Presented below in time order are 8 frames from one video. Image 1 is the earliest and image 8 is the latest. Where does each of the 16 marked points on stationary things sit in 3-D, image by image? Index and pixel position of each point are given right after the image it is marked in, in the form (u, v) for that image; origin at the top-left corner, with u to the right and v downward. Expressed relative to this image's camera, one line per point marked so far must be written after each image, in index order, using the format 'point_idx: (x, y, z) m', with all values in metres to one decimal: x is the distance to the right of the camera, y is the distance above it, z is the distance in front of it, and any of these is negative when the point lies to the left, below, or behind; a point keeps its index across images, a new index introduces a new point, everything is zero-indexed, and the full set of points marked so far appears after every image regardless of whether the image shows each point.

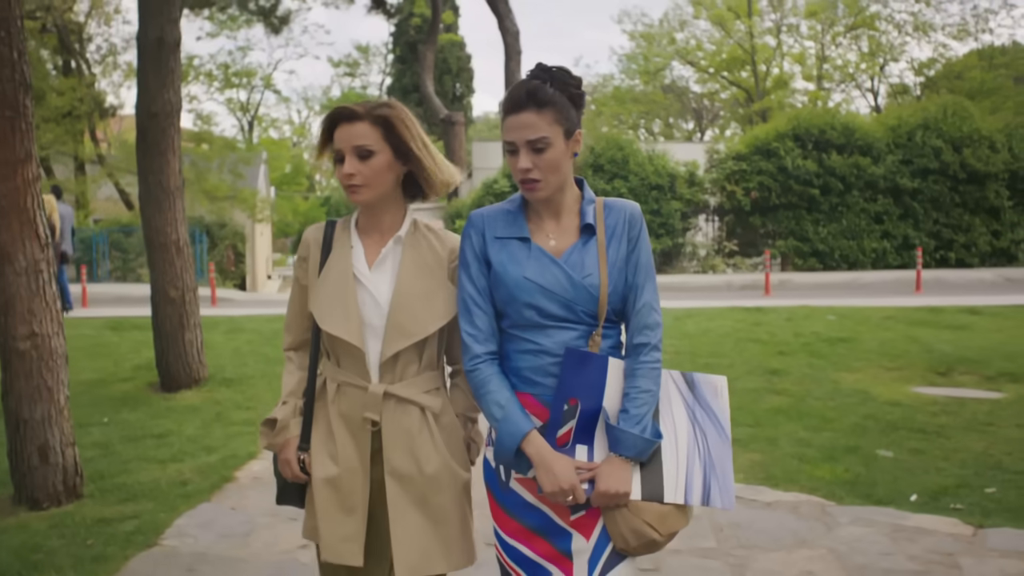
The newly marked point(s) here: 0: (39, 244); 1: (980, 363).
0: (-2.0, +0.2, +5.3) m
1: (+3.5, -0.6, +9.5) m
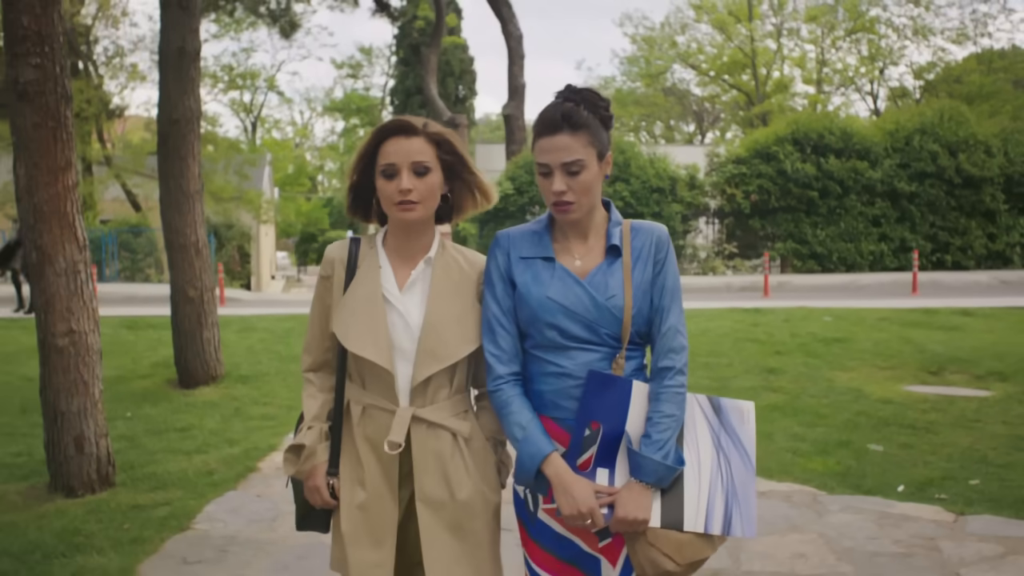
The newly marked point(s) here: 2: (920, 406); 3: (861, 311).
0: (-1.9, +0.2, +5.7) m
1: (+3.6, -0.6, +9.8) m
2: (+2.7, -0.8, +8.3) m
3: (+3.6, -0.2, +13.0) m
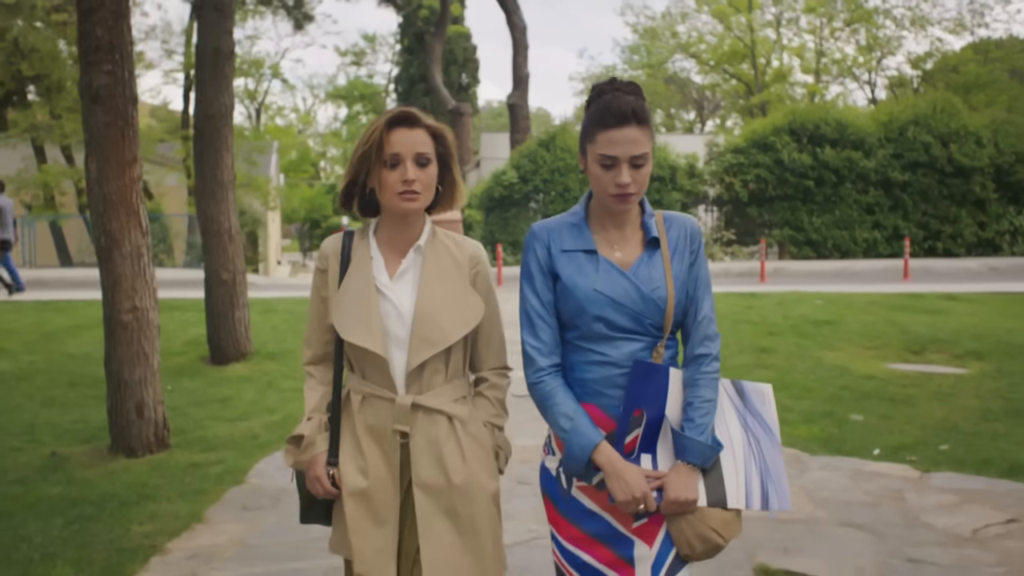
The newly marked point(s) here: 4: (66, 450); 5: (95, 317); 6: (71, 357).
0: (-1.9, +0.3, +6.3) m
1: (+3.6, -0.5, +10.5) m
2: (+2.8, -0.7, +9.0) m
3: (+3.7, -0.1, +13.6) m
4: (-2.4, -0.9, +6.8) m
5: (-4.2, -0.3, +12.8) m
6: (-3.6, -0.6, +10.3) m
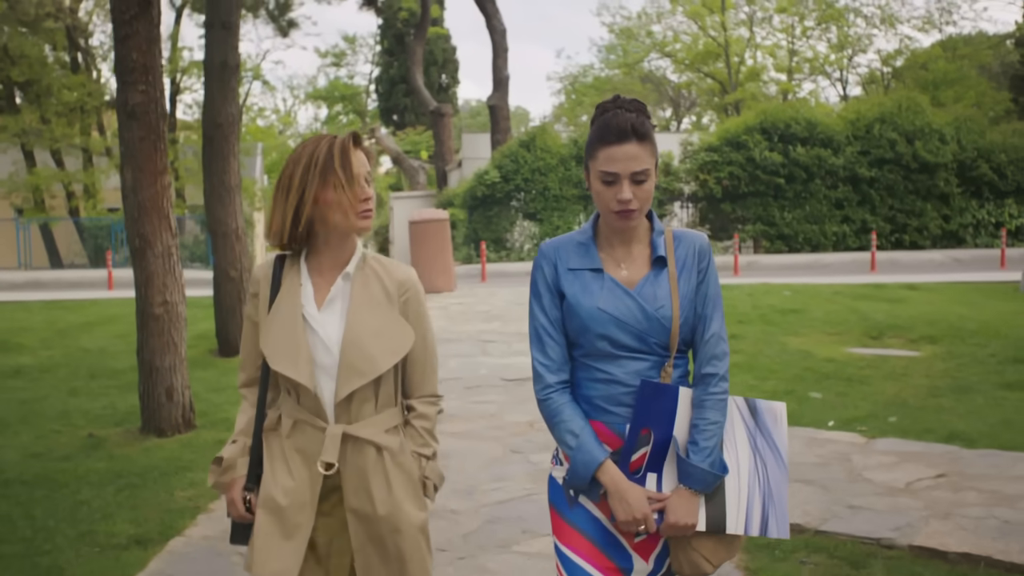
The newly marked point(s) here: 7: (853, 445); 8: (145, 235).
0: (-1.9, +0.3, +7.1) m
1: (+3.5, -0.4, +11.3) m
2: (+2.7, -0.6, +9.8) m
3: (+3.5, 0.0, +14.5) m
4: (-2.4, -0.9, +7.6) m
5: (-4.4, -0.3, +13.5) m
6: (-3.7, -0.5, +11.0) m
7: (+1.8, -0.8, +6.6) m
8: (-2.0, +0.3, +7.0) m
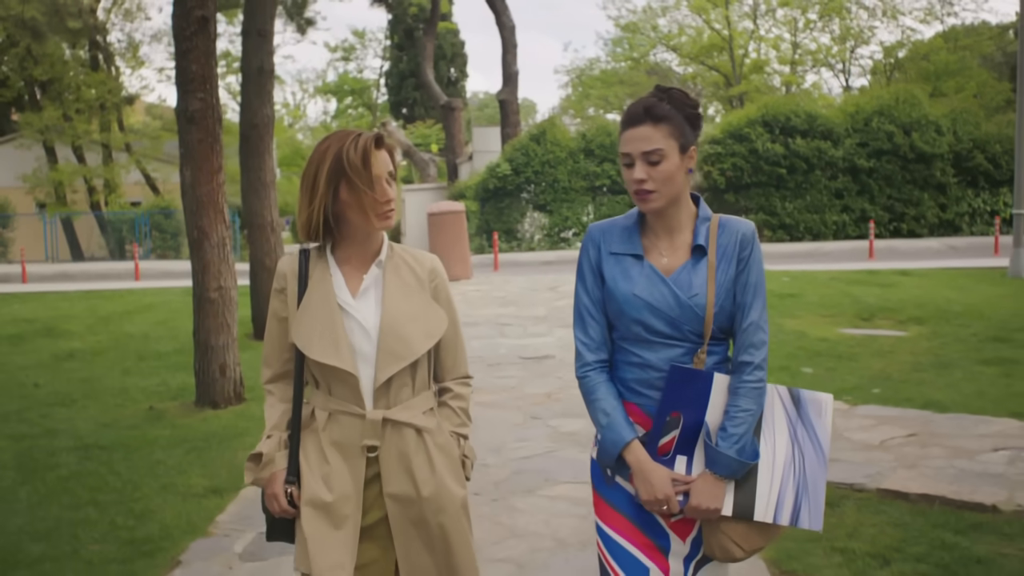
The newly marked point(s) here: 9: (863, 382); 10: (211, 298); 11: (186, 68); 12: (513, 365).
0: (-1.8, +0.4, +7.9) m
1: (+3.7, -0.2, +12.1) m
2: (+2.8, -0.4, +10.6) m
3: (+3.6, +0.2, +15.2) m
4: (-2.3, -0.8, +8.4) m
5: (-4.2, -0.2, +14.3) m
6: (-3.6, -0.4, +11.8) m
7: (+1.9, -0.7, +7.4) m
8: (-1.9, +0.4, +7.8) m
9: (+2.5, -0.7, +8.9) m
10: (-1.9, -0.1, +7.8) m
11: (-1.9, +1.3, +7.4) m
12: (0.0, -0.6, +9.4) m
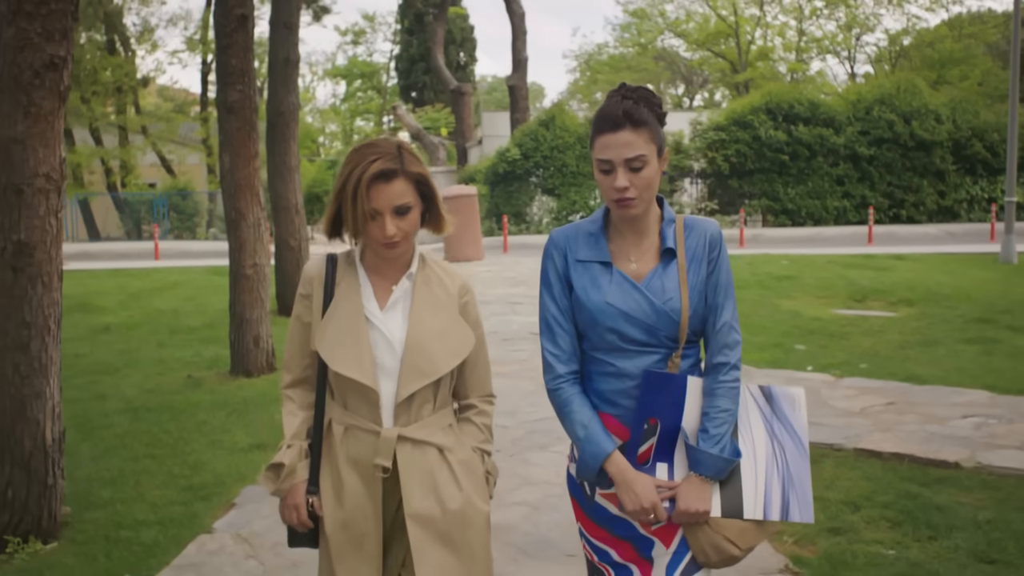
0: (-1.7, +0.5, +8.5) m
1: (+3.8, 0.0, +12.7) m
2: (+2.9, -0.3, +11.2) m
3: (+3.8, +0.4, +15.8) m
4: (-2.2, -0.6, +9.0) m
5: (-4.1, +0.1, +14.9) m
6: (-3.5, -0.2, +12.5) m
7: (+2.0, -0.6, +8.0) m
8: (-1.8, +0.5, +8.4) m
9: (+2.6, -0.5, +9.5) m
10: (-1.8, +0.1, +8.4) m
11: (-1.8, +1.4, +8.1) m
12: (+0.1, -0.4, +10.0) m
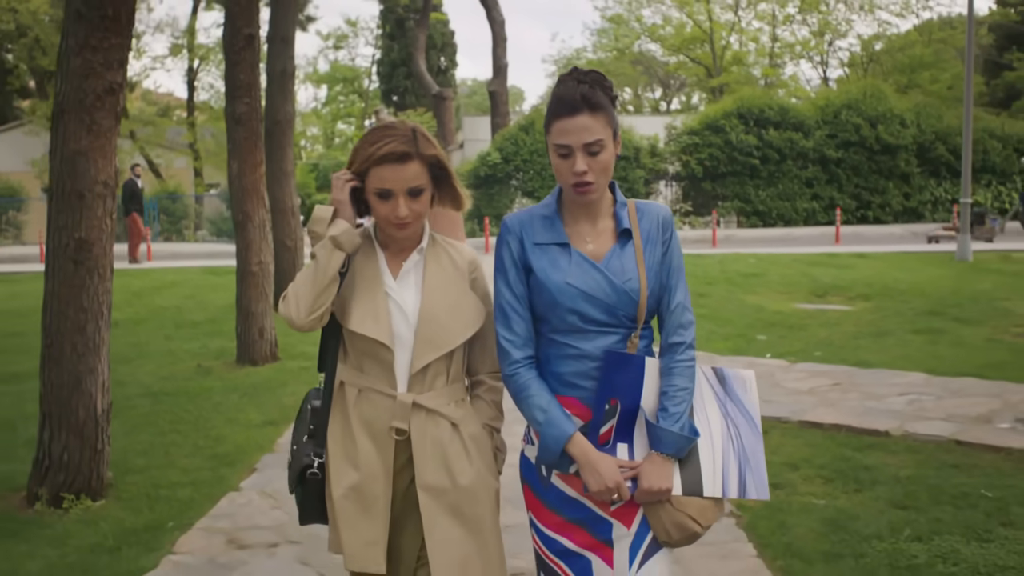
0: (-1.8, +0.6, +9.3) m
1: (+3.6, 0.0, +13.5) m
2: (+2.8, -0.3, +12.0) m
3: (+3.5, +0.4, +16.7) m
4: (-2.4, -0.6, +9.8) m
5: (-4.3, +0.1, +15.7) m
6: (-3.6, -0.2, +13.2) m
7: (+1.9, -0.6, +8.8) m
8: (-1.9, +0.6, +9.2) m
9: (+2.4, -0.5, +10.3) m
10: (-1.9, +0.1, +9.2) m
11: (-1.9, +1.5, +8.8) m
12: (0.0, -0.4, +10.8) m
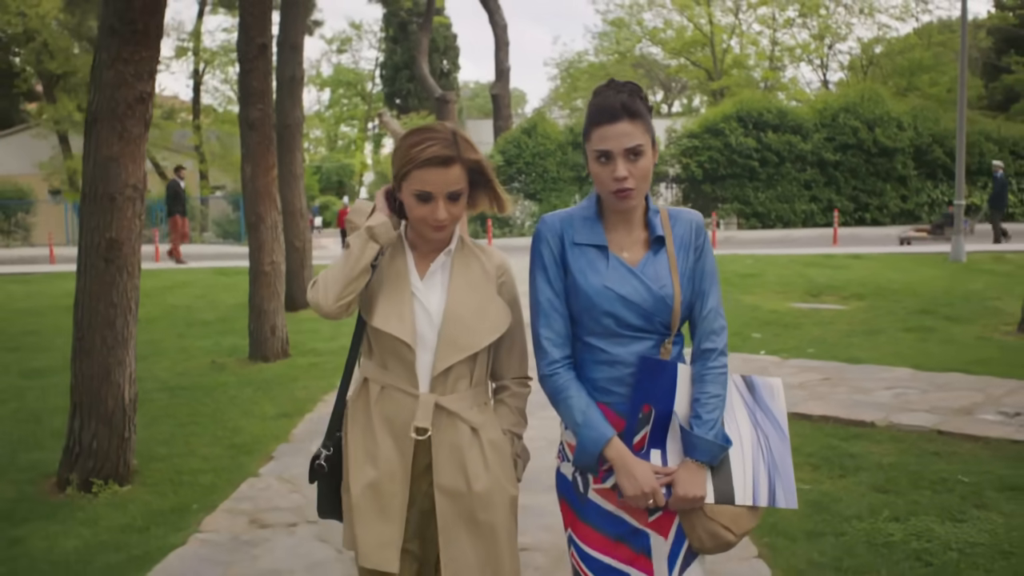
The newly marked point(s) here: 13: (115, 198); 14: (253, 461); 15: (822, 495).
0: (-1.8, +0.6, +9.6) m
1: (+3.6, 0.0, +13.9) m
2: (+2.8, -0.2, +12.4) m
3: (+3.6, +0.4, +17.0) m
4: (-2.3, -0.6, +10.1) m
5: (-4.3, +0.1, +16.0) m
6: (-3.6, -0.2, +13.6) m
7: (+1.9, -0.5, +9.2) m
8: (-1.9, +0.6, +9.5) m
9: (+2.4, -0.5, +10.7) m
10: (-1.9, +0.1, +9.6) m
11: (-1.9, +1.5, +9.2) m
12: (0.0, -0.4, +11.2) m
13: (-1.7, +0.4, +5.5) m
14: (-1.3, -0.9, +6.5) m
15: (+1.4, -0.9, +5.7) m
